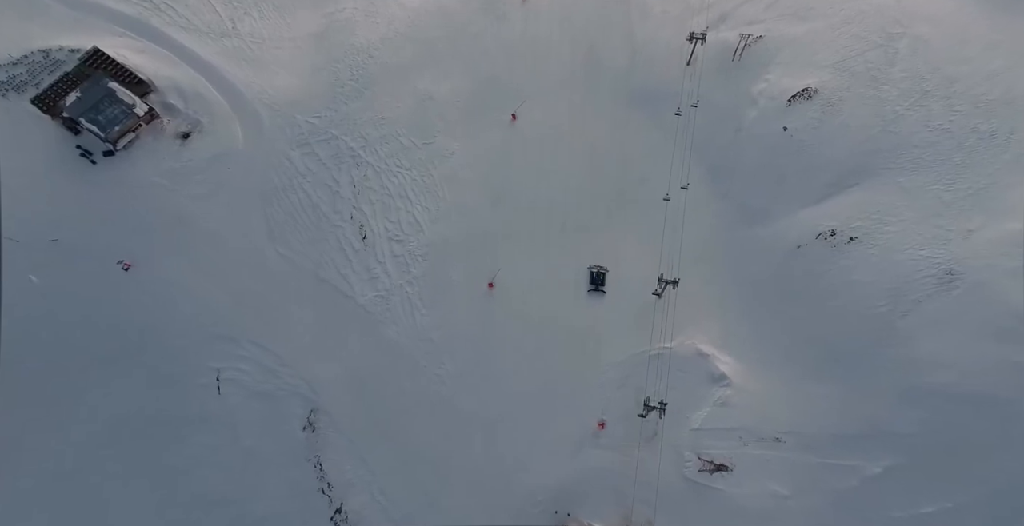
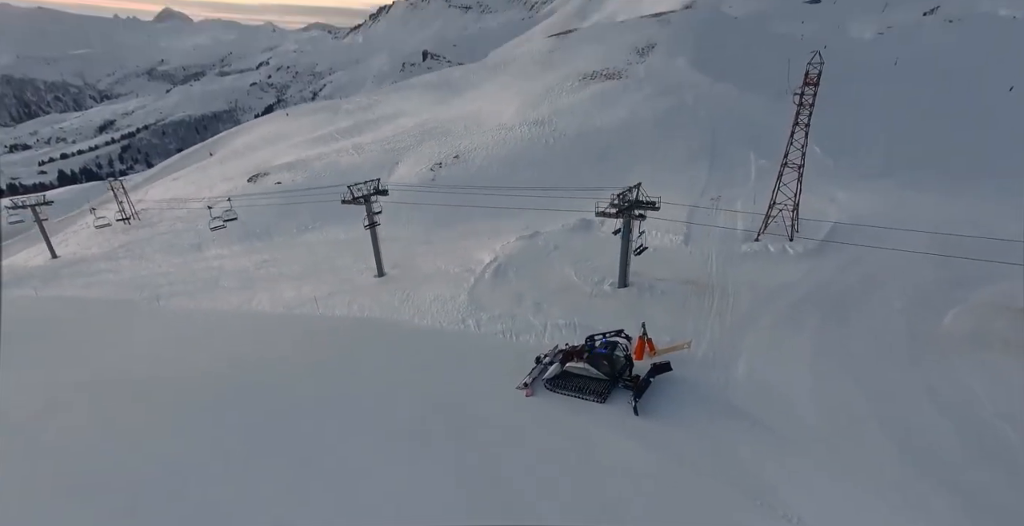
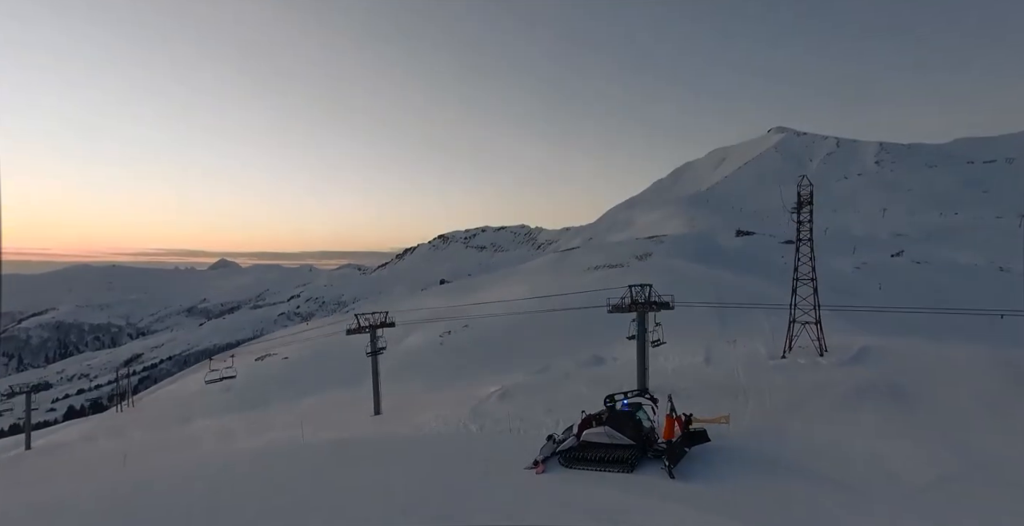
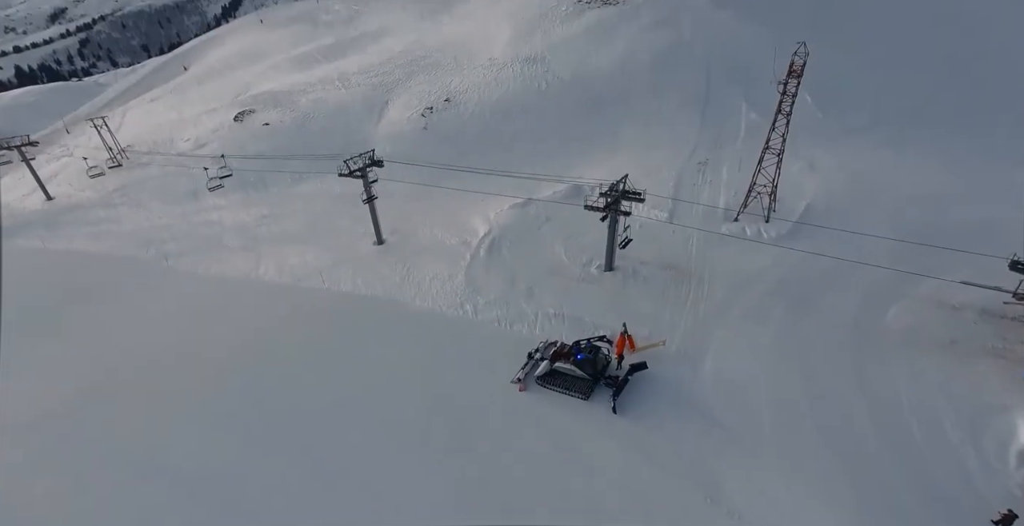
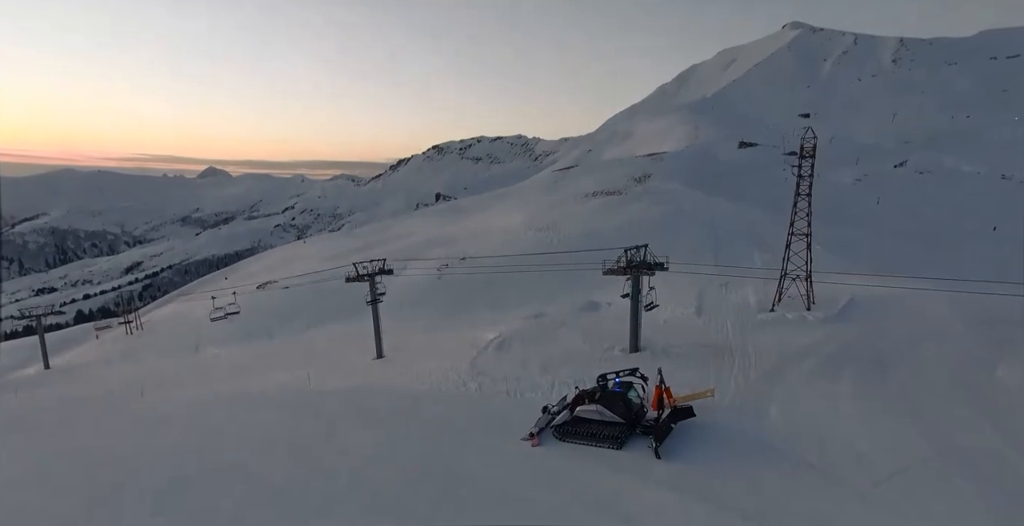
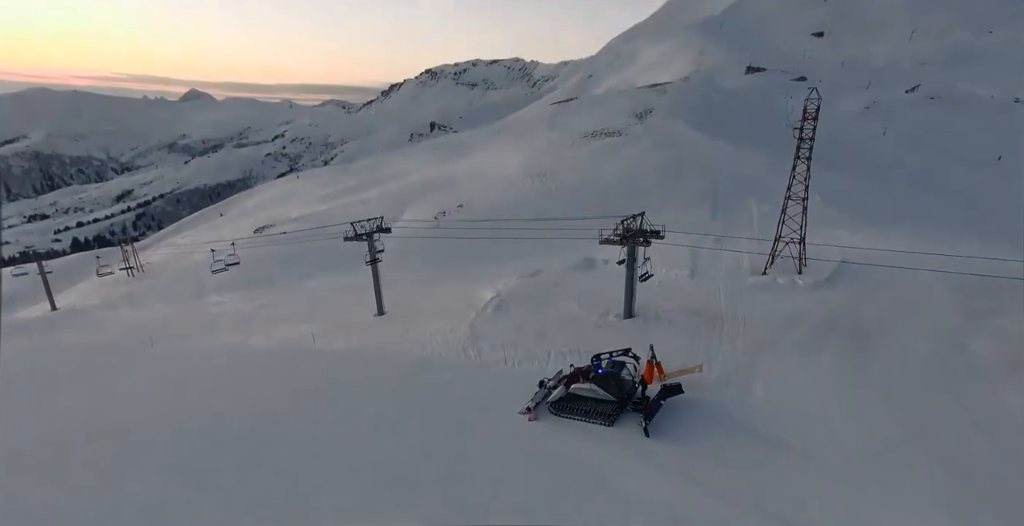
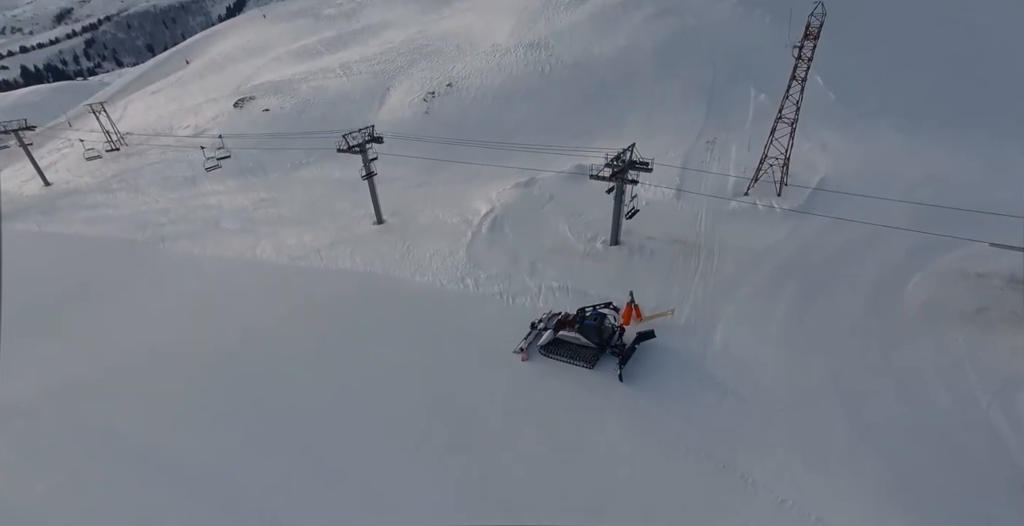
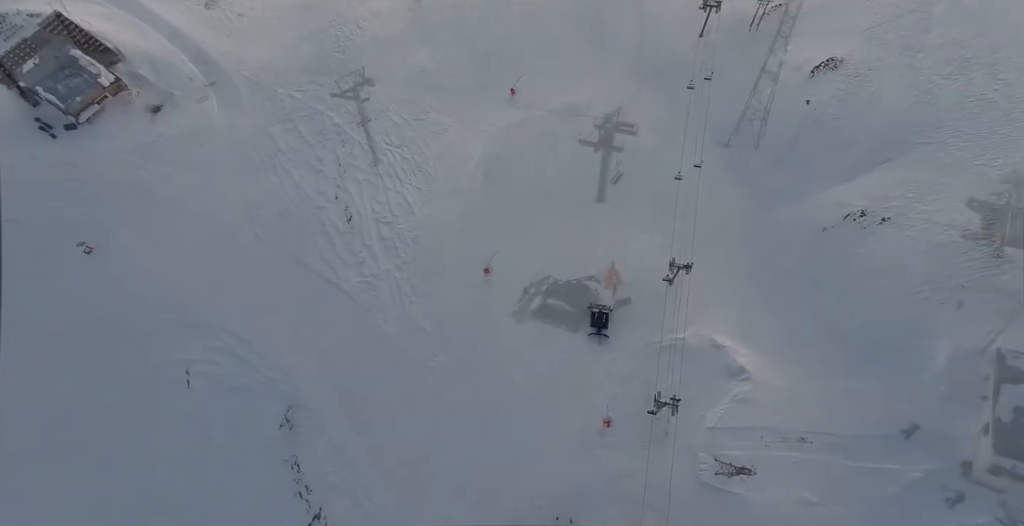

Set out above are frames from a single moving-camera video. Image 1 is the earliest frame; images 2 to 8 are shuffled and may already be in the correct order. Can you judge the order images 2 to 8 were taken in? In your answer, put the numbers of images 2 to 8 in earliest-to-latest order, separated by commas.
8, 4, 7, 2, 6, 5, 3
